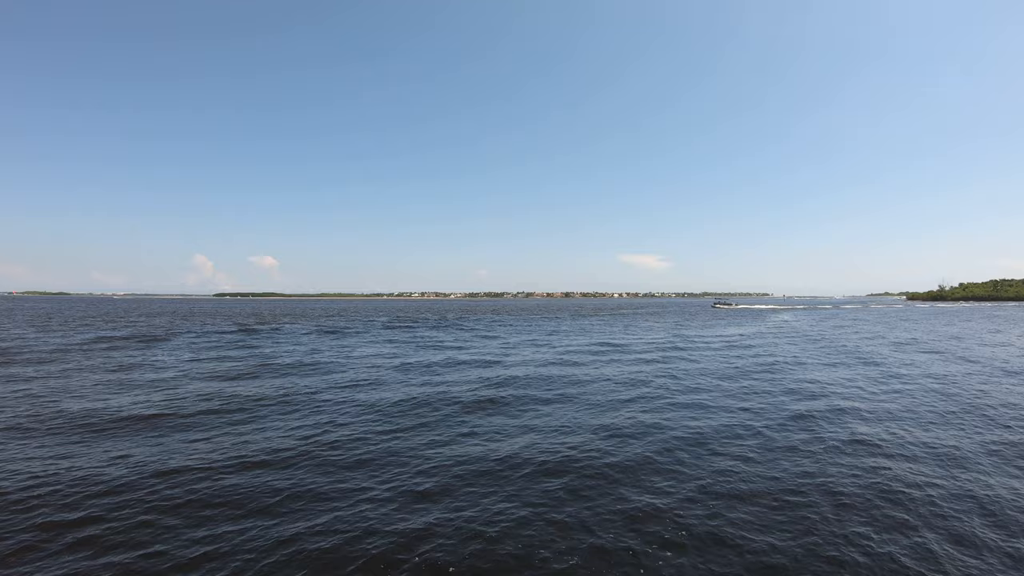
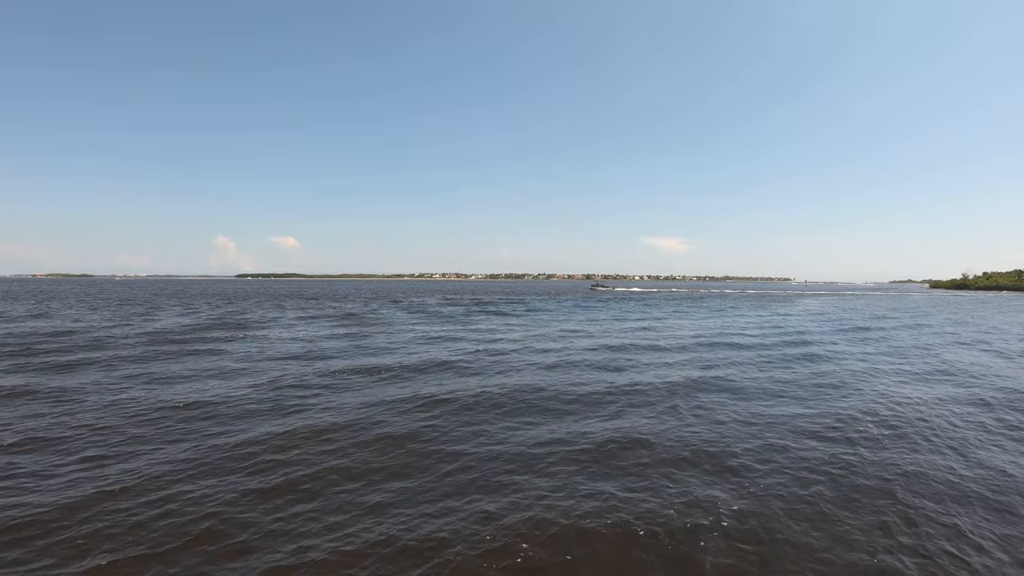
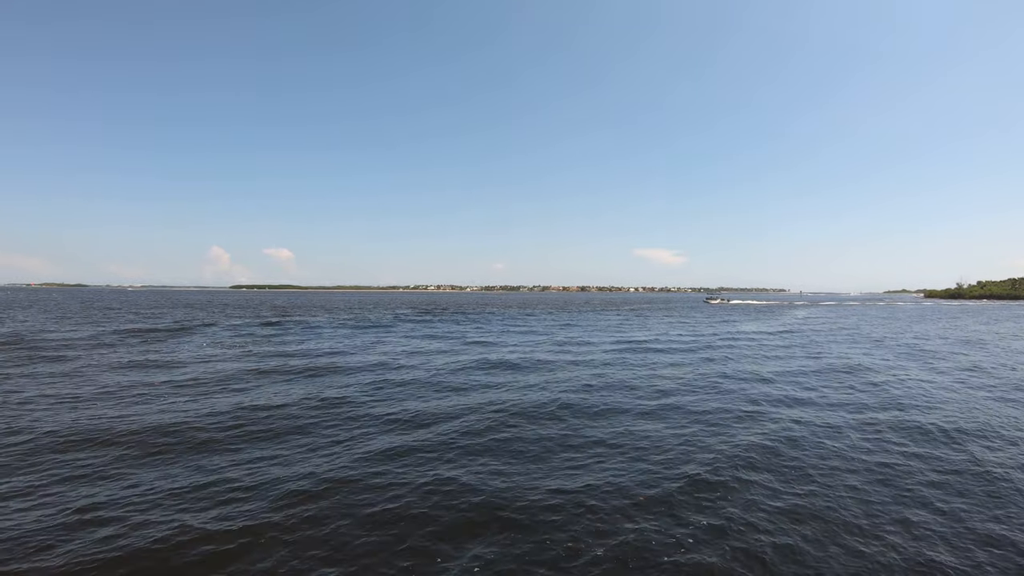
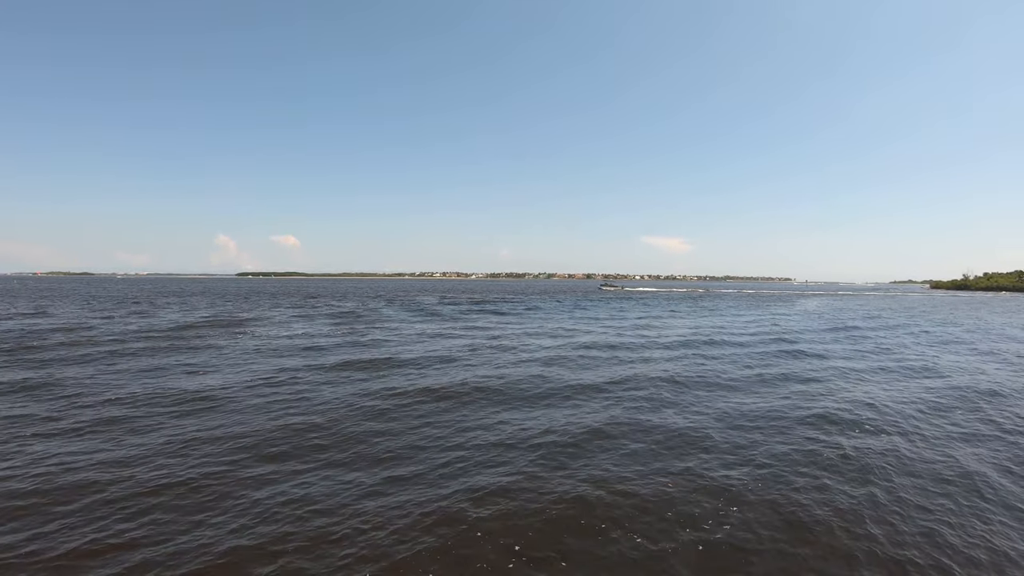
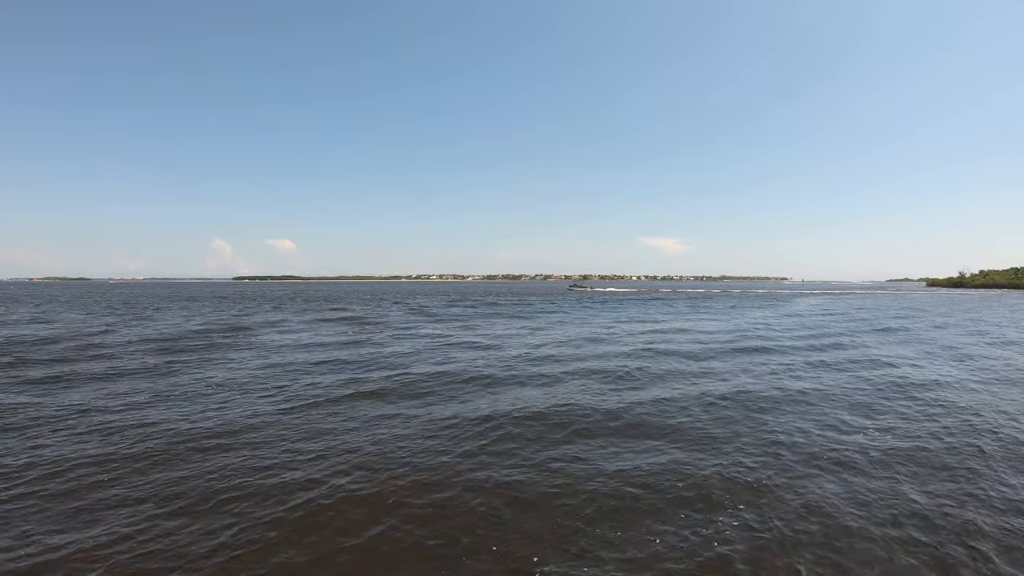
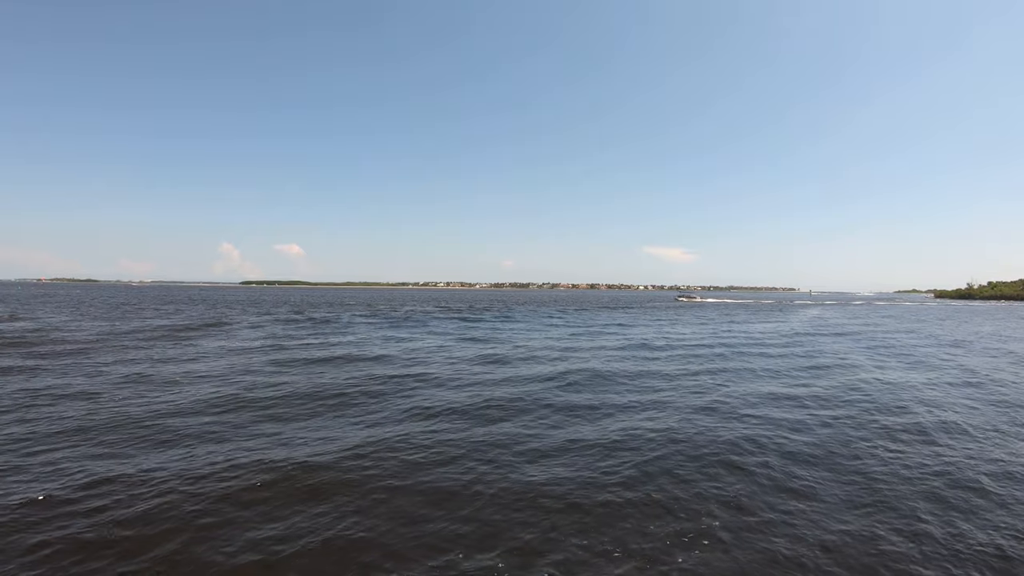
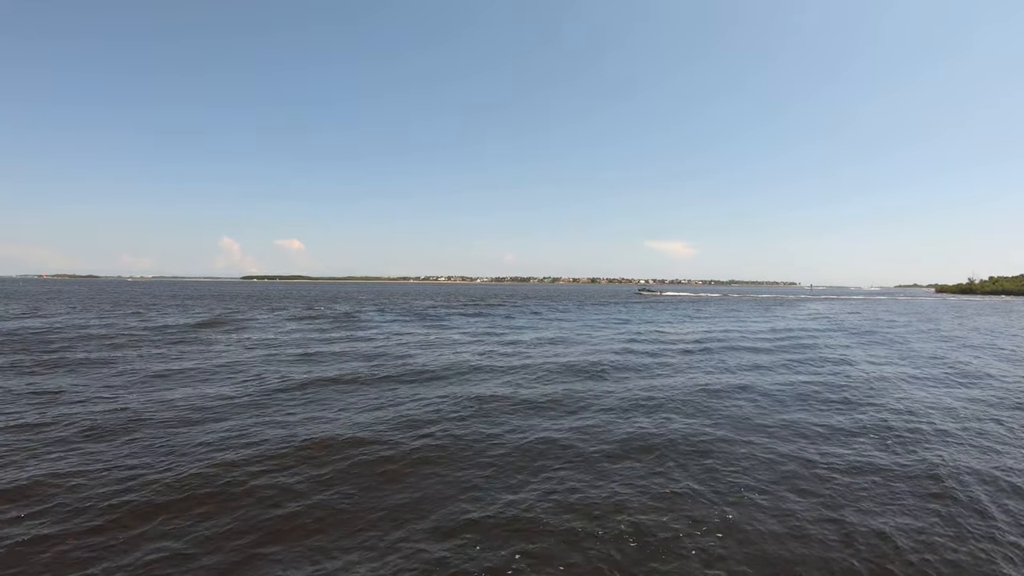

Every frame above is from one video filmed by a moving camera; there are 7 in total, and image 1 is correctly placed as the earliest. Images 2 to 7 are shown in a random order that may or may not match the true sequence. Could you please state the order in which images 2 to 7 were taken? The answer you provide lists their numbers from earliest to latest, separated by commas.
3, 6, 7, 4, 2, 5
